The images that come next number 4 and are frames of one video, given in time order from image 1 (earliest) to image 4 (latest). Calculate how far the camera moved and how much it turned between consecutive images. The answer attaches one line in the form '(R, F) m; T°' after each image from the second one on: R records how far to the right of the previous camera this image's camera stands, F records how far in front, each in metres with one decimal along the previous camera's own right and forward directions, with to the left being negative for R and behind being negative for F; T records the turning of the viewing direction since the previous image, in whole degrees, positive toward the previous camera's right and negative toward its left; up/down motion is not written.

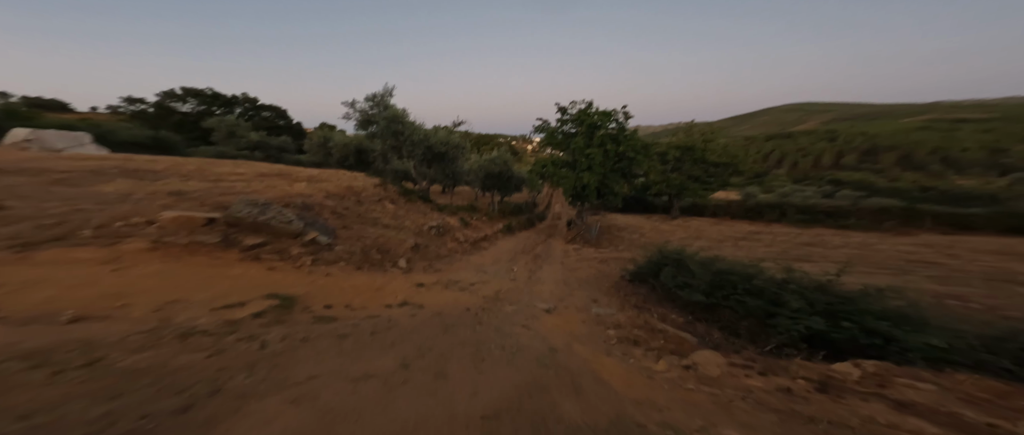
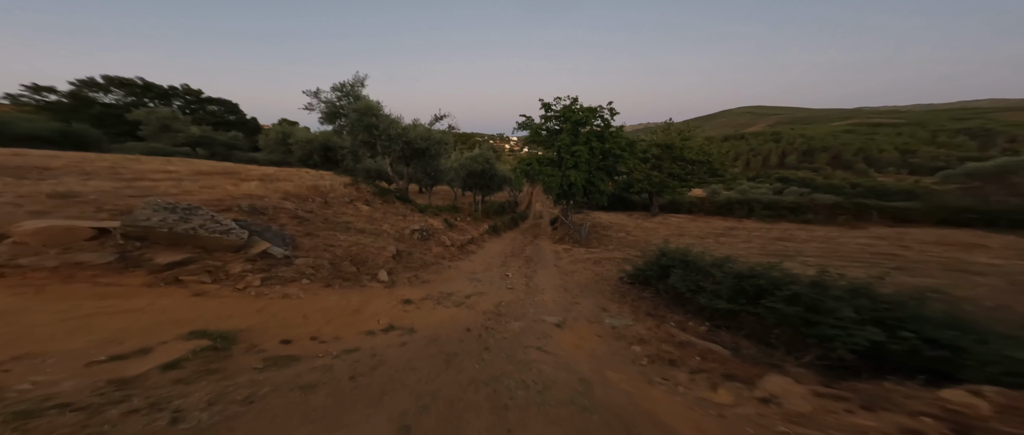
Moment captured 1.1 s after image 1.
(-0.6, +1.2) m; +4°
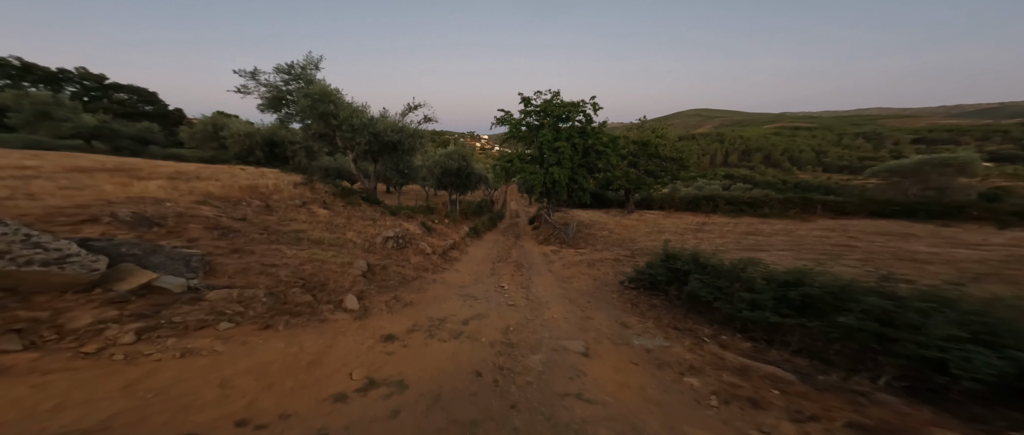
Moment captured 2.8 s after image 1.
(-0.7, +1.6) m; +5°
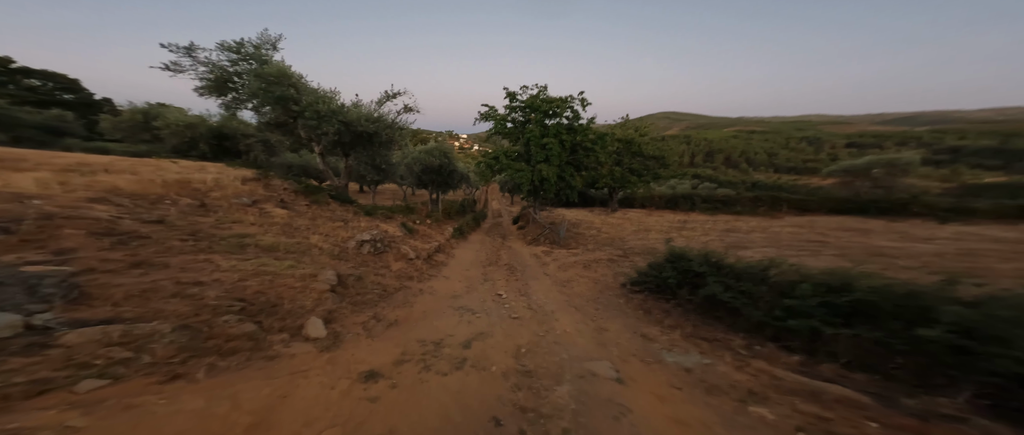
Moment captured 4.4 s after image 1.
(-0.4, +1.1) m; +4°
